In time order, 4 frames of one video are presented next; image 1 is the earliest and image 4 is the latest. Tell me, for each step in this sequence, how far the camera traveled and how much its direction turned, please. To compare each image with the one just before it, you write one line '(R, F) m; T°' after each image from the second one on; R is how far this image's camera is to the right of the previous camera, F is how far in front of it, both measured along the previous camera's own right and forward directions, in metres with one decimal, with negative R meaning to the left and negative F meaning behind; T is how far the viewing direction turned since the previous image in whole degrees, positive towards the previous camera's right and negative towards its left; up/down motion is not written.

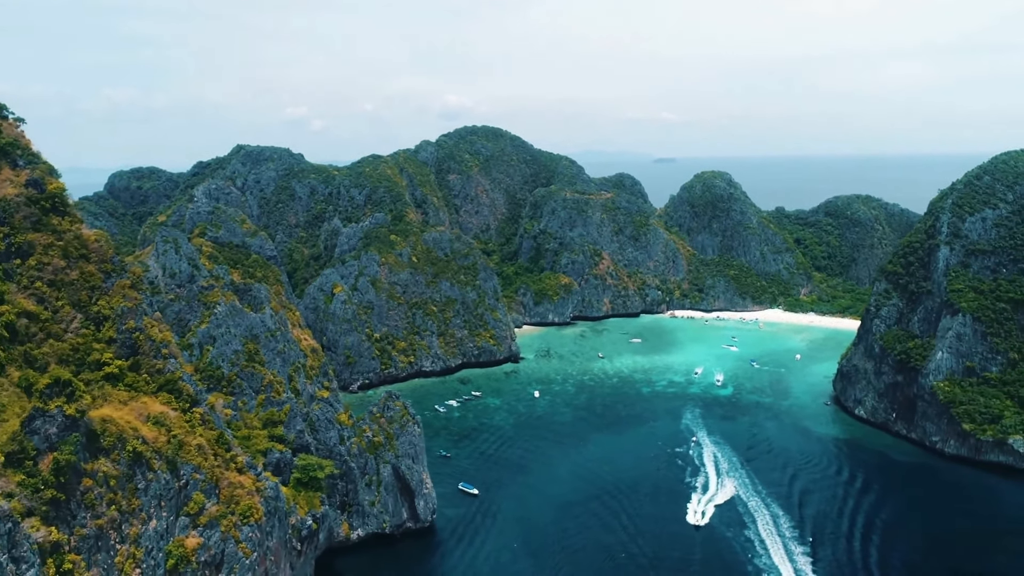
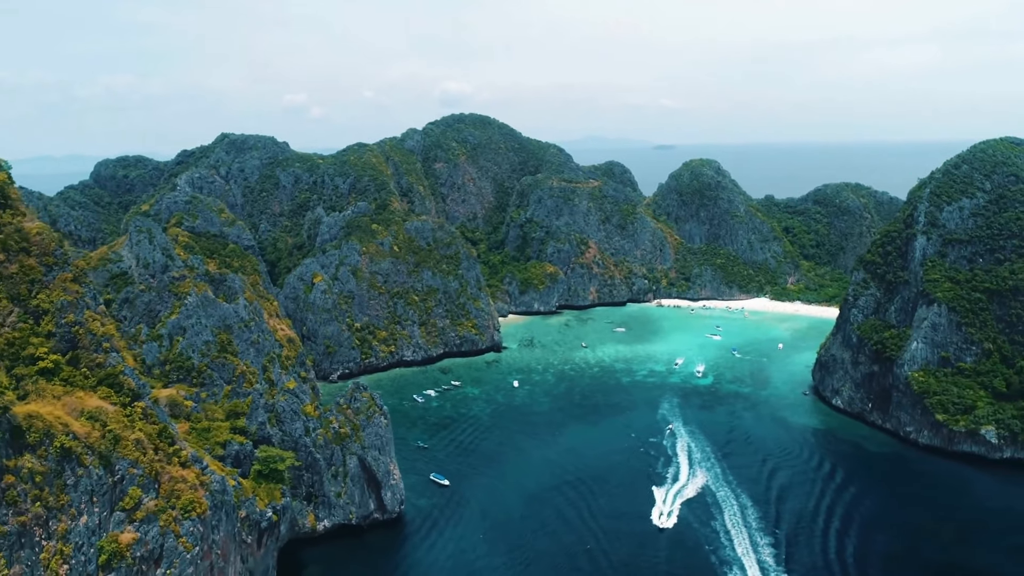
(+2.5, +0.3) m; 0°
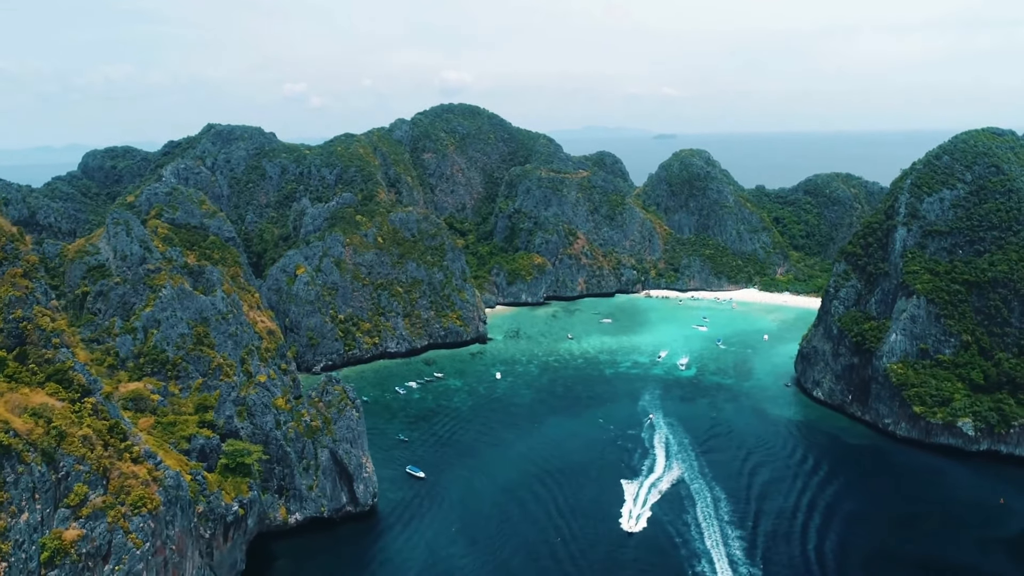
(+2.1, +0.3) m; 0°
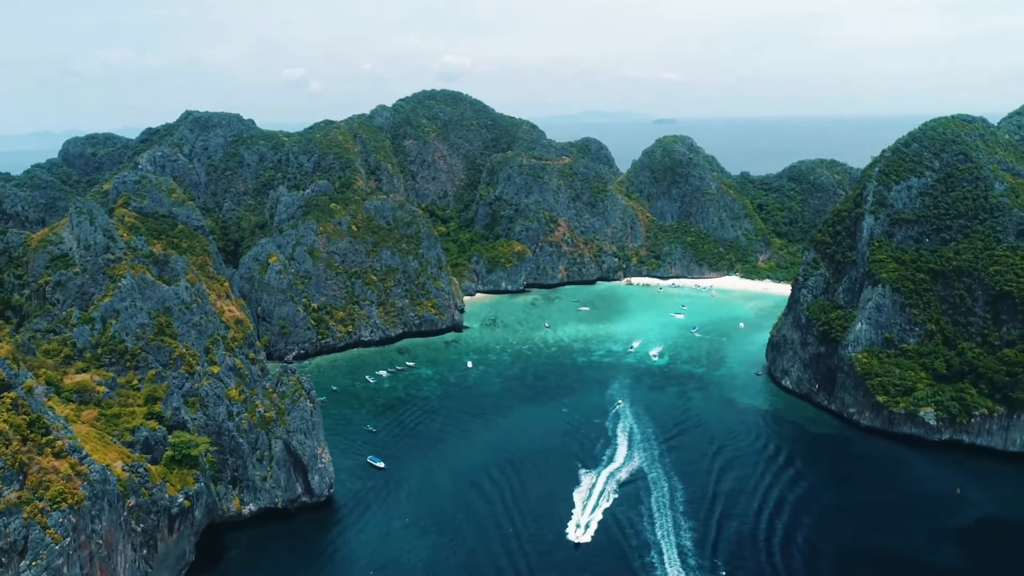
(+3.3, +0.4) m; 0°
